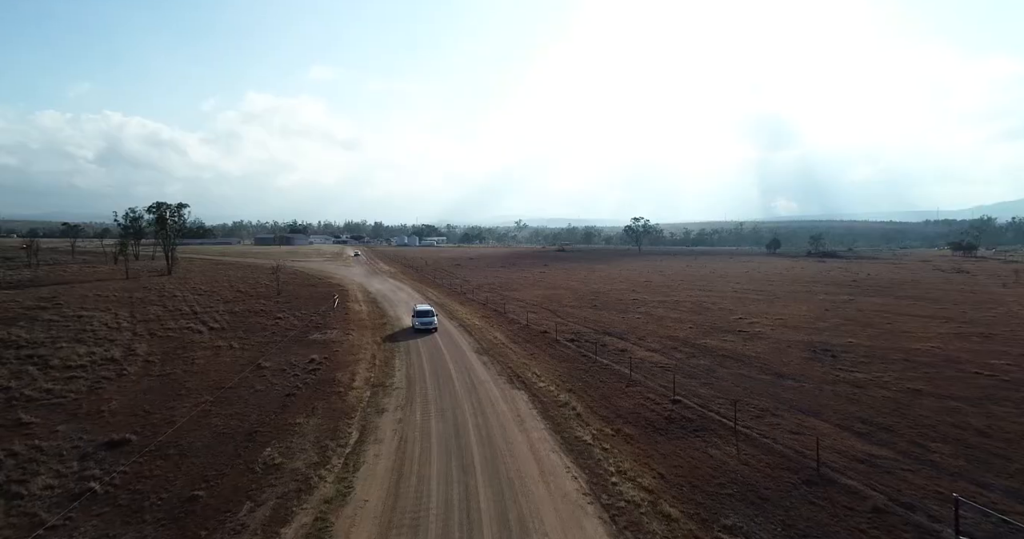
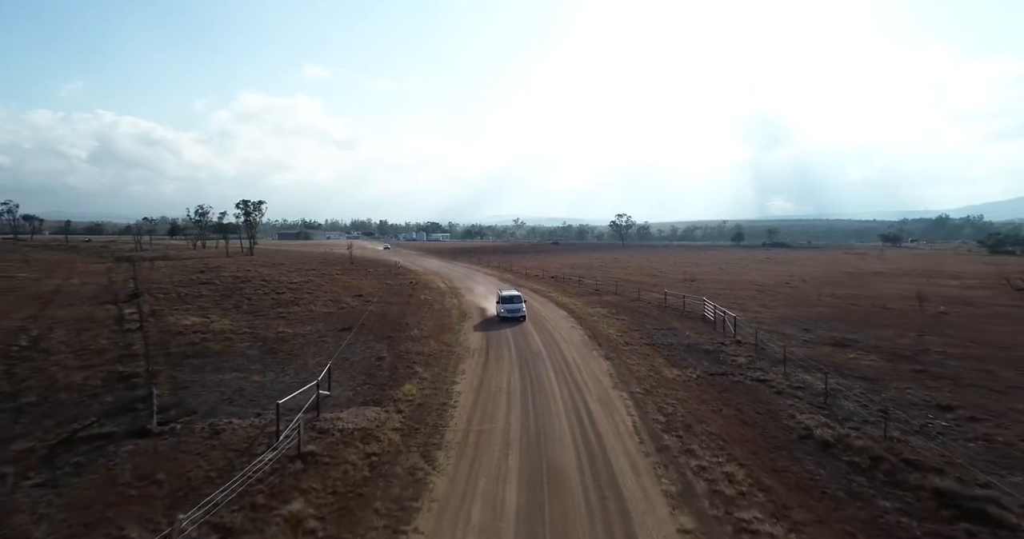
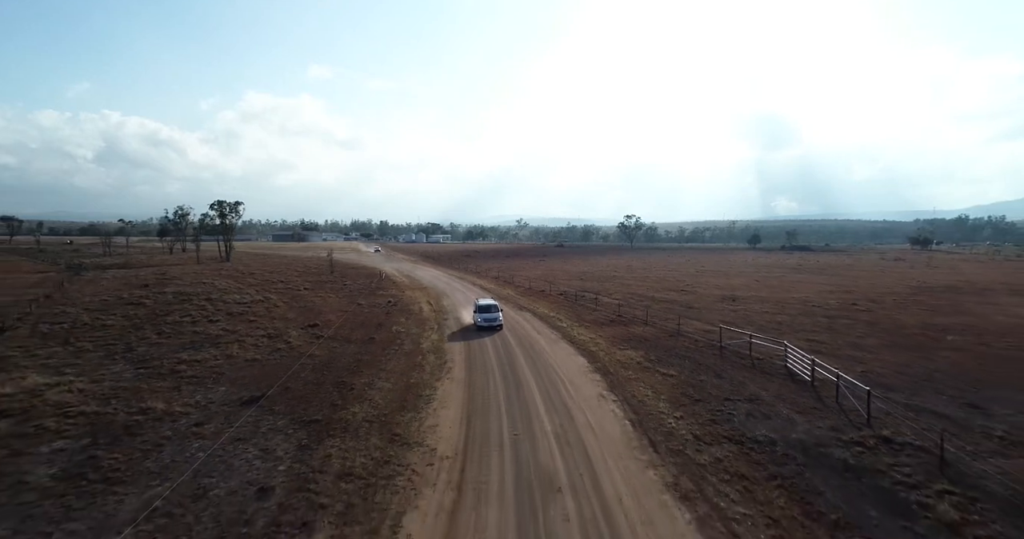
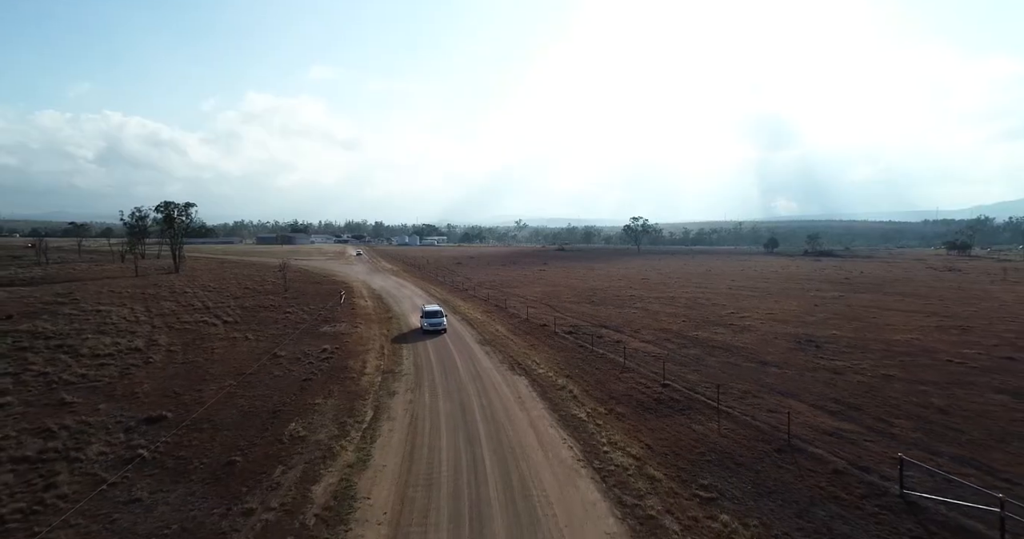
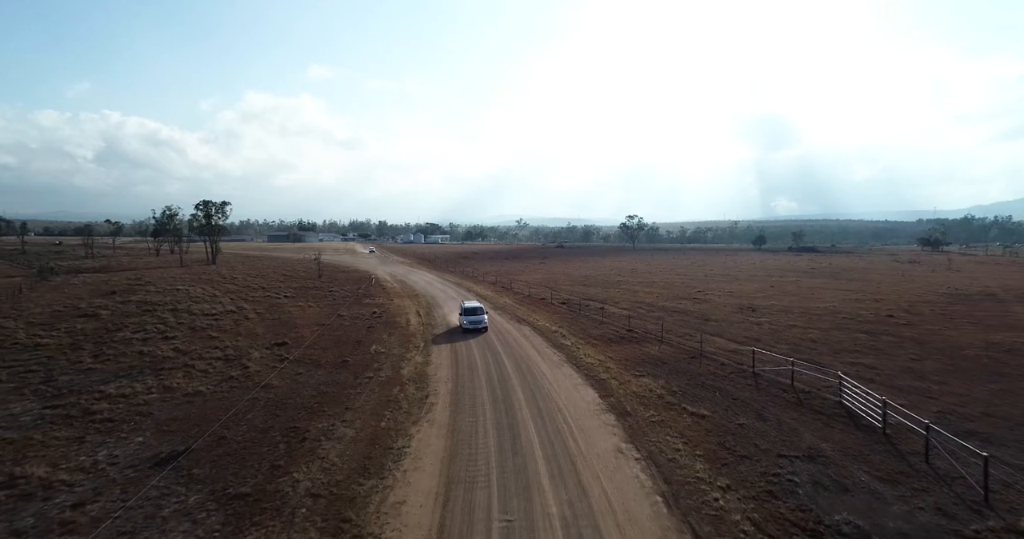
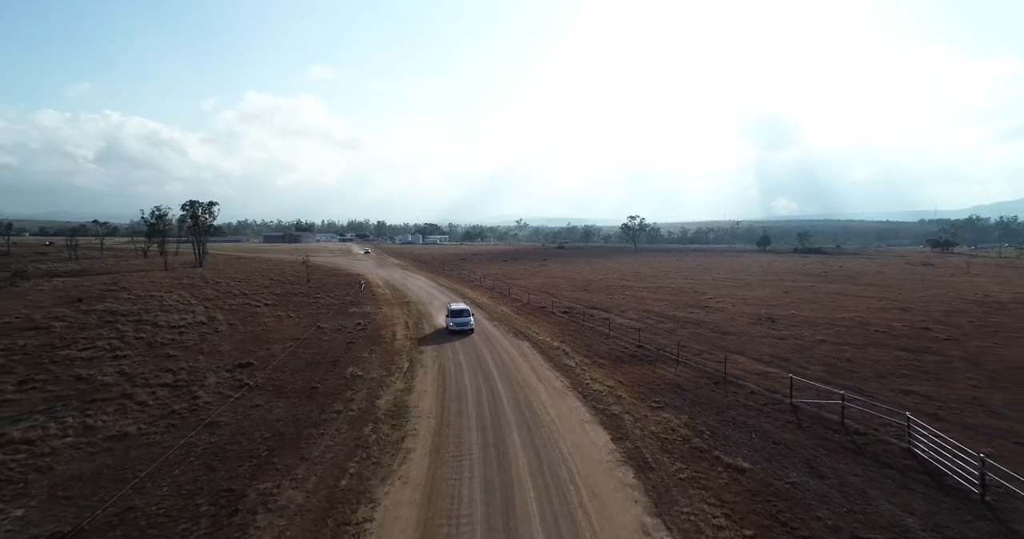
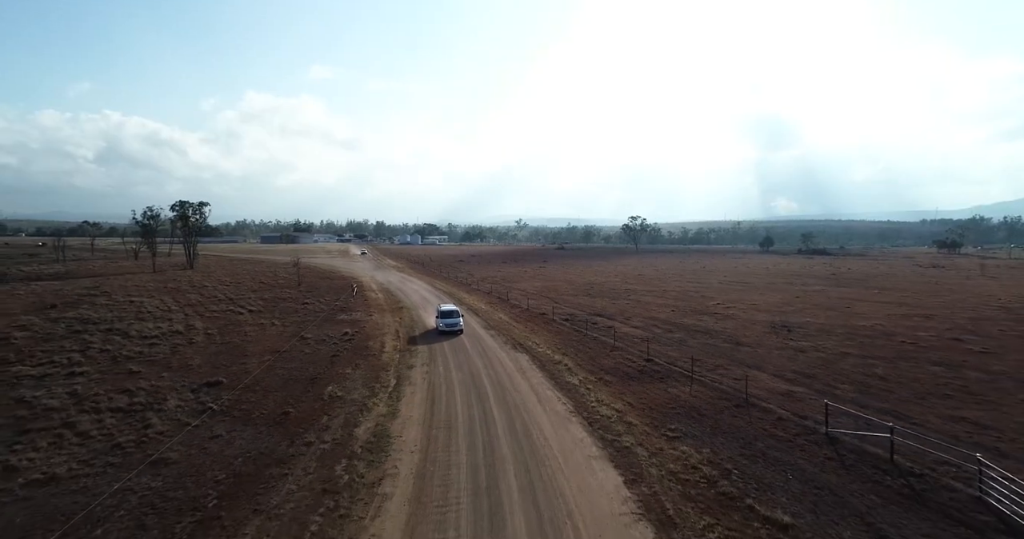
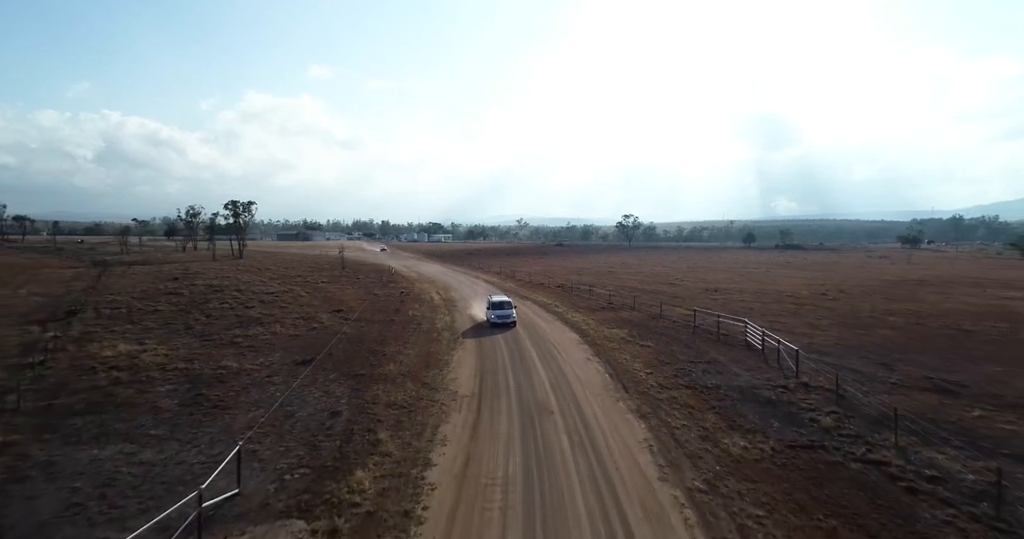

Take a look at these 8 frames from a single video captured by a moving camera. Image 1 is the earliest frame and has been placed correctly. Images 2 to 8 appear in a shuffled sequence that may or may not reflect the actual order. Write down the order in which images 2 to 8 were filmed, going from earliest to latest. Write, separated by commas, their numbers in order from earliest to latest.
4, 7, 6, 5, 3, 8, 2
